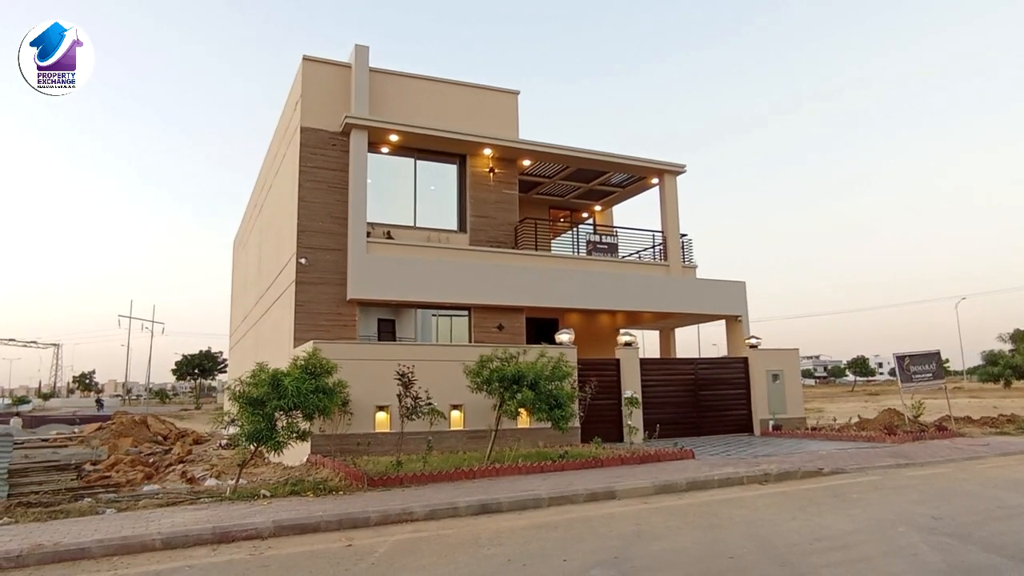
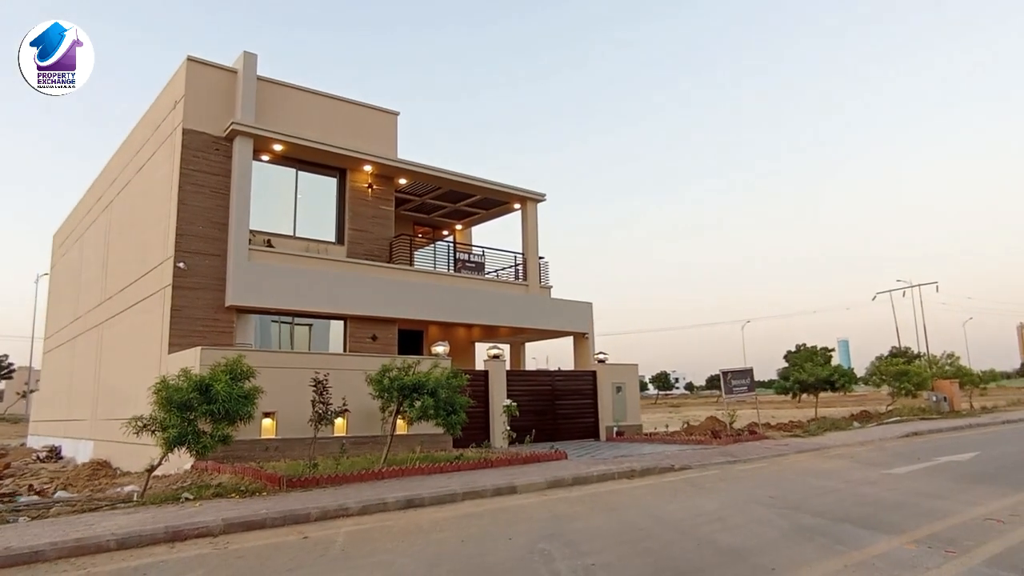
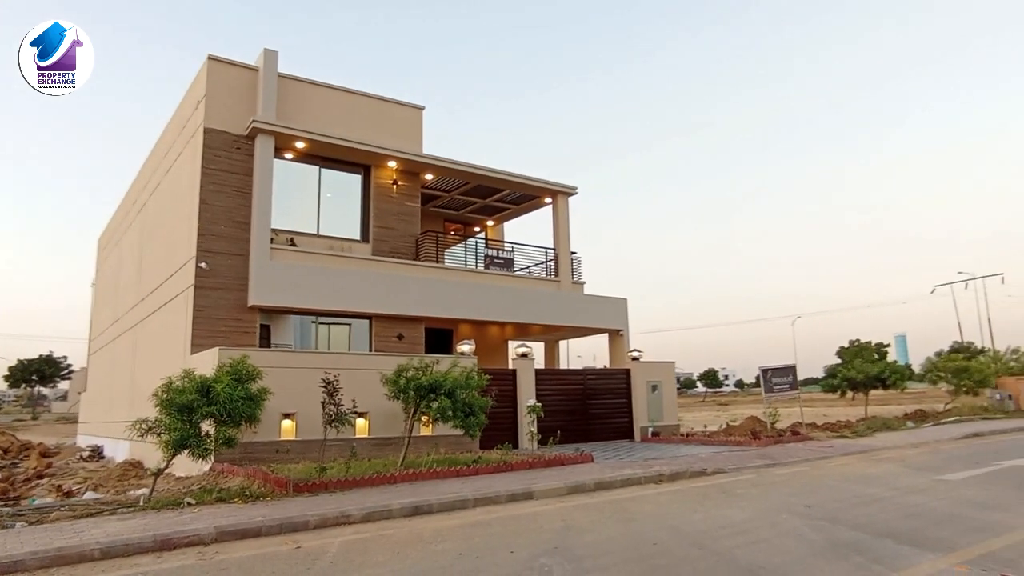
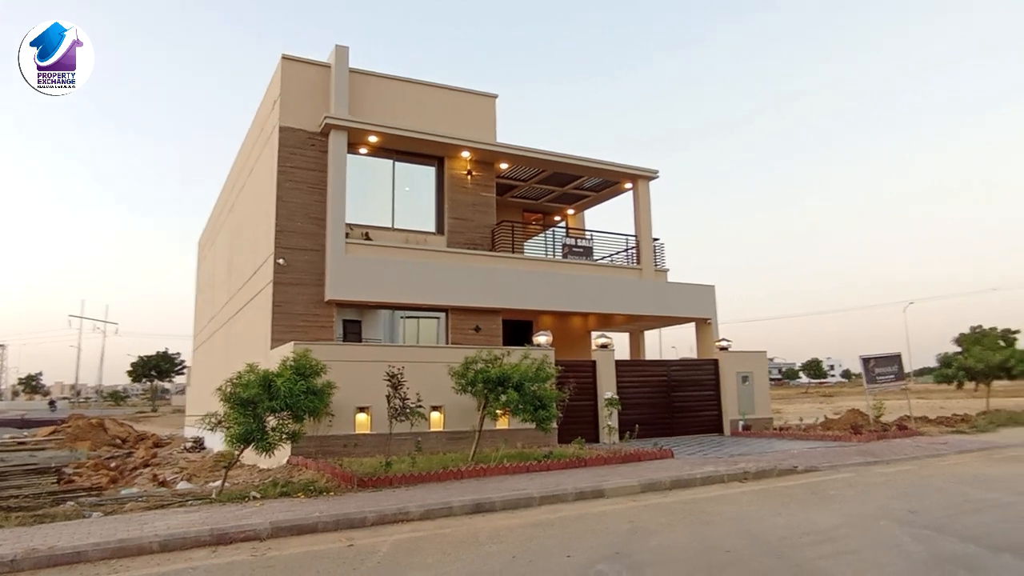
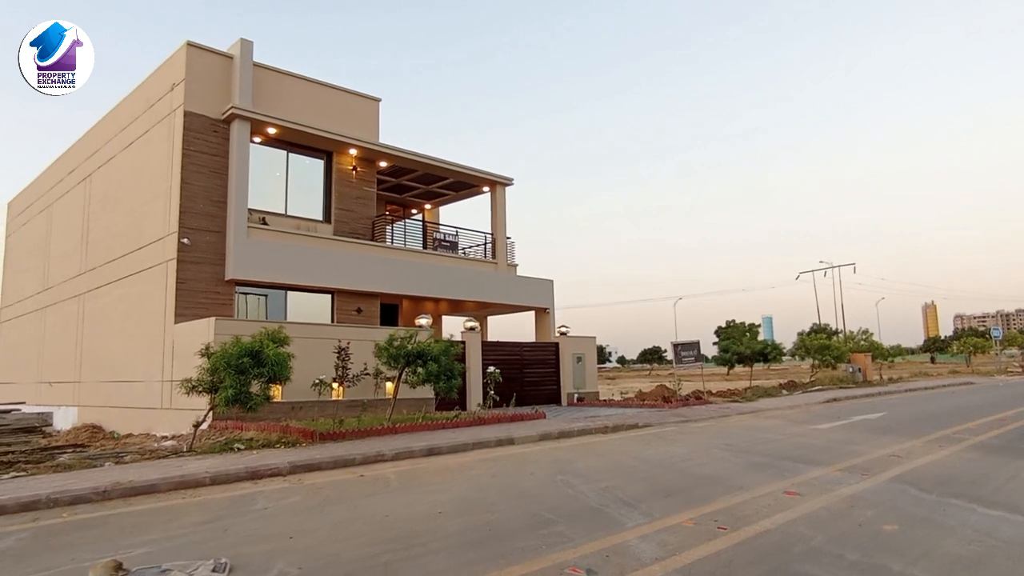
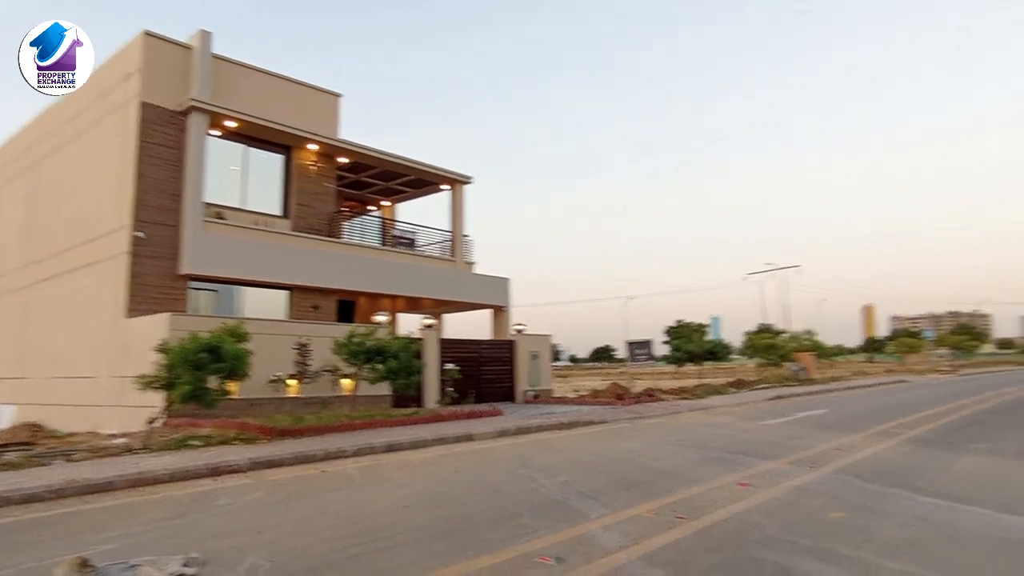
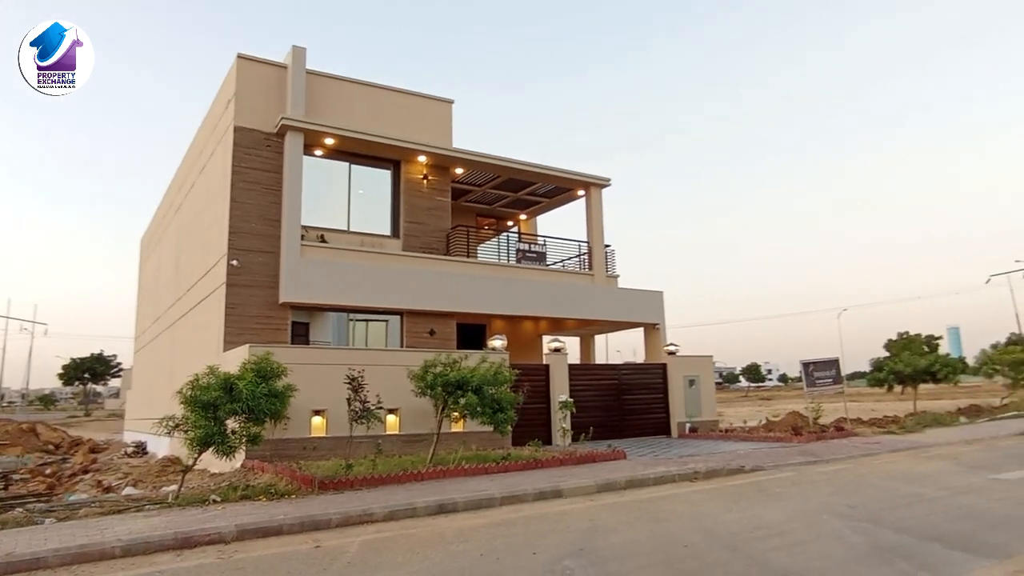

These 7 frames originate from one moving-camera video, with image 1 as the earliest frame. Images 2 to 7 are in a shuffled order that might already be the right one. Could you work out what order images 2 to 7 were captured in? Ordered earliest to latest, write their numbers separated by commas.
4, 7, 3, 2, 5, 6
